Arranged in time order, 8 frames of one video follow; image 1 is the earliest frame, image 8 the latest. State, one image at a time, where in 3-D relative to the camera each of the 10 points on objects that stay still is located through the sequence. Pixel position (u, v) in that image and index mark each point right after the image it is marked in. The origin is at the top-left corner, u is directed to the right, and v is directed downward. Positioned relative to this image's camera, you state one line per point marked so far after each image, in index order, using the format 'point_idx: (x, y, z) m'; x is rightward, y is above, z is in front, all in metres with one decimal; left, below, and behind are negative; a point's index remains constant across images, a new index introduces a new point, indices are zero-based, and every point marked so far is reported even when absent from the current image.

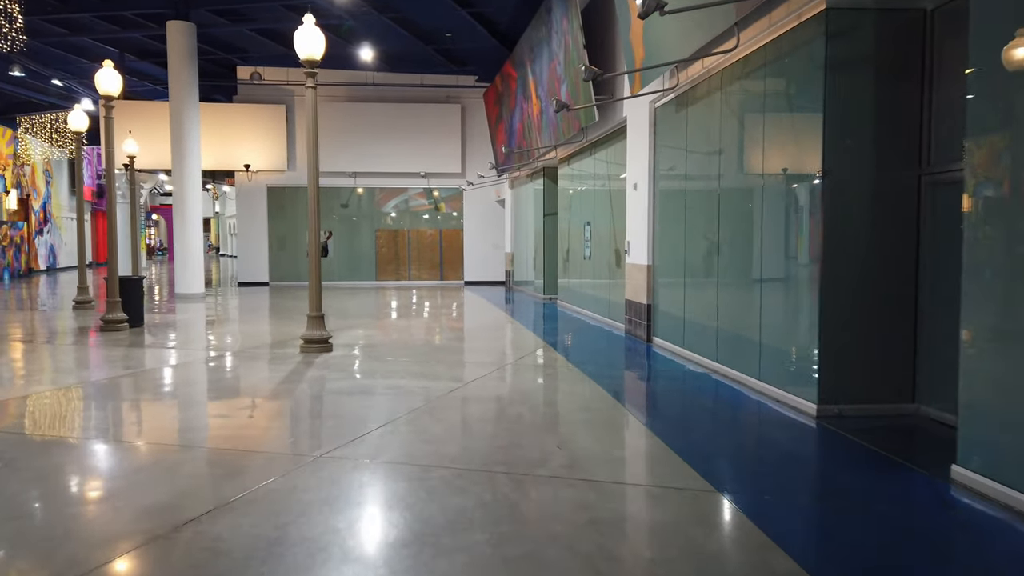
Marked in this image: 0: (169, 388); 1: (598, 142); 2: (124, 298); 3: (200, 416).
0: (-3.2, -0.9, +7.1) m
1: (+1.3, +2.2, +11.4) m
2: (-5.5, -0.1, +10.7) m
3: (-2.4, -0.9, +5.8) m
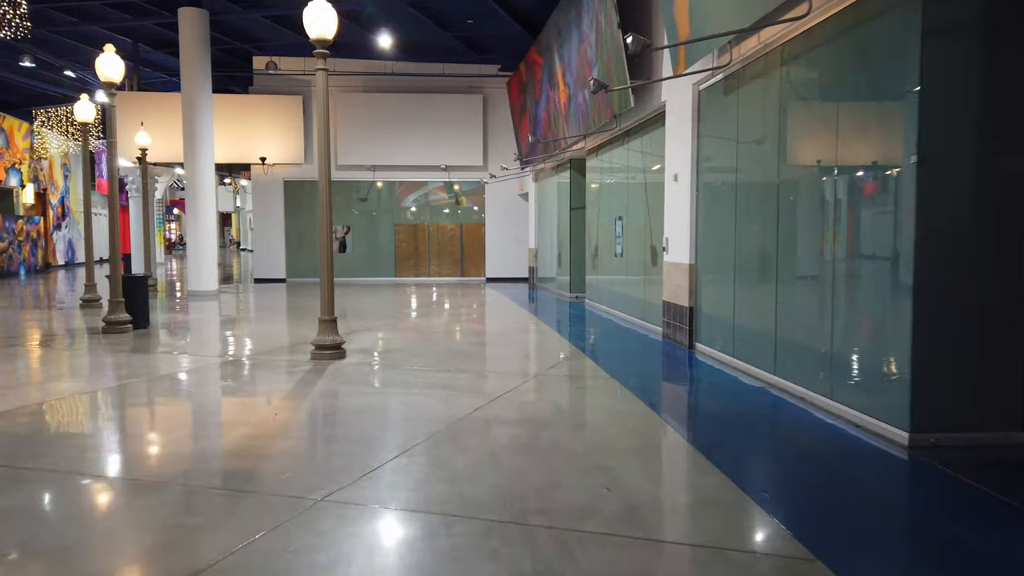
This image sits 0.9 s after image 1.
0: (-3.0, -0.9, +6.4) m
1: (+1.7, +2.2, +10.6) m
2: (-5.2, -0.1, +10.1) m
3: (-2.2, -0.9, +5.2) m
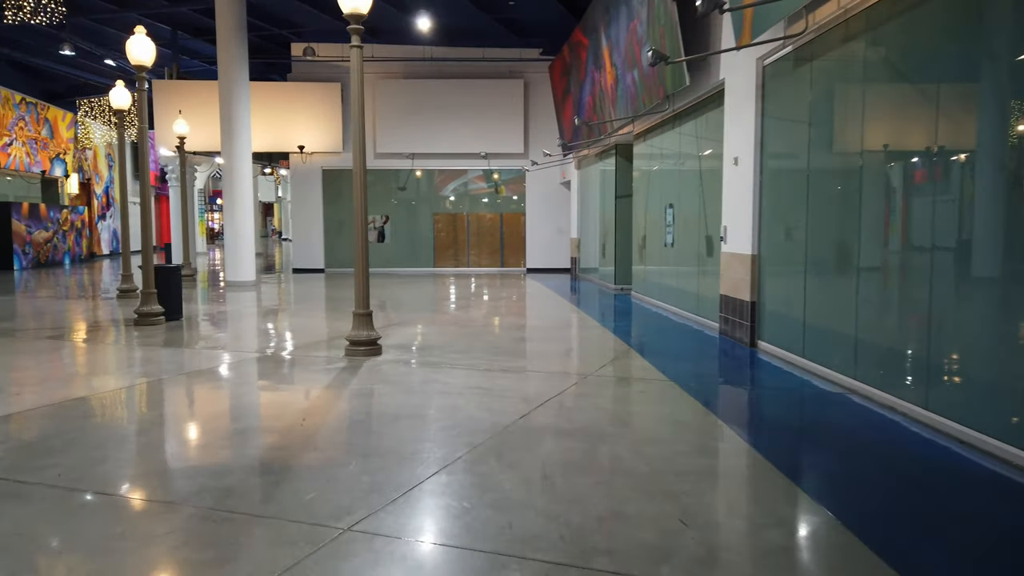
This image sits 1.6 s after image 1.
0: (-2.6, -0.8, +6.1) m
1: (+2.3, +2.3, +10.0) m
2: (-4.6, 0.0, +9.8) m
3: (-1.8, -0.9, +4.7) m
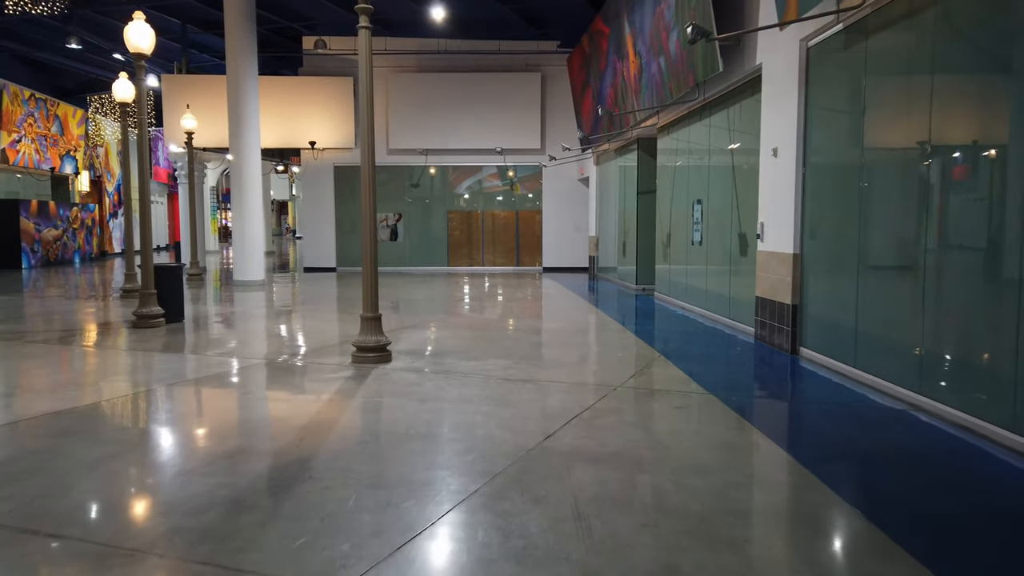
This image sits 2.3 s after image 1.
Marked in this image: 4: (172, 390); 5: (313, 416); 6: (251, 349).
0: (-2.4, -0.8, +5.5) m
1: (+2.5, +2.3, +9.4) m
2: (-4.4, 0.0, +9.3) m
3: (-1.7, -0.9, +4.2) m
4: (-2.8, -0.8, +6.1) m
5: (-1.3, -0.8, +4.9) m
6: (-2.8, -0.6, +8.1) m
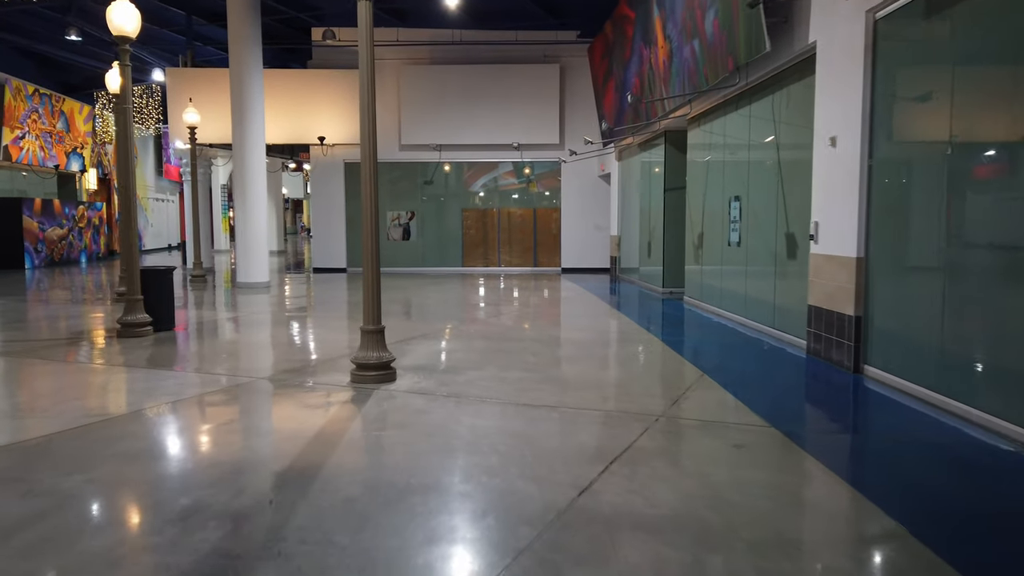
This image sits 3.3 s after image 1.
0: (-2.3, -0.9, +4.8) m
1: (+2.7, +2.2, +8.5) m
2: (-4.1, -0.1, +8.6) m
3: (-1.6, -1.0, +3.4) m
4: (-2.6, -0.9, +5.4) m
5: (-1.2, -0.9, +4.1) m
6: (-2.6, -0.7, +7.4) m
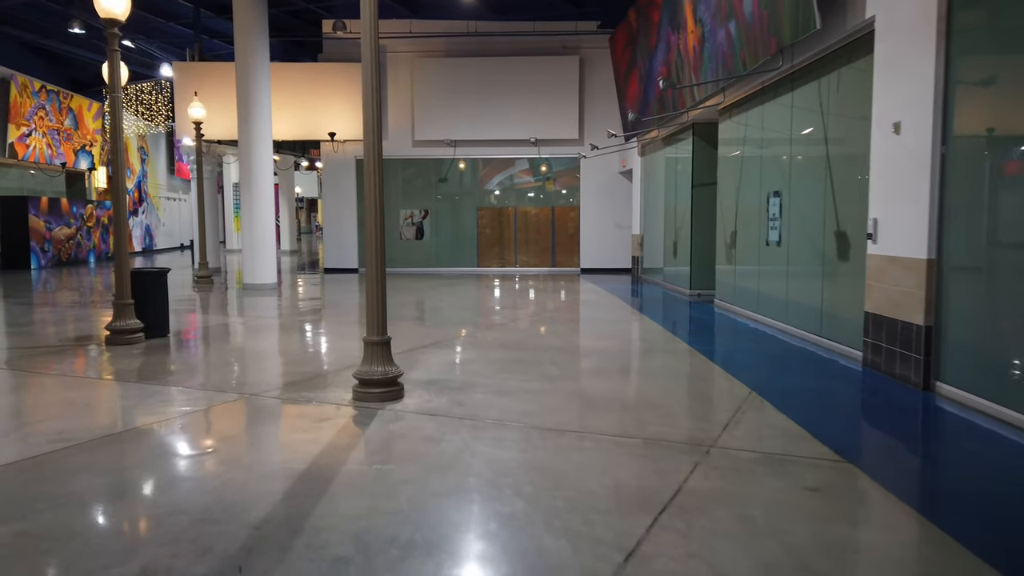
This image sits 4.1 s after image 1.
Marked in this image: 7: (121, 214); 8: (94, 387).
0: (-2.1, -0.9, +4.1) m
1: (+2.9, +2.2, +7.7) m
2: (-3.9, -0.1, +8.0) m
3: (-1.5, -1.0, +2.8) m
4: (-2.5, -0.9, +4.7) m
5: (-1.0, -0.9, +3.4) m
6: (-2.5, -0.7, +6.8) m
7: (-4.0, +0.7, +7.6) m
8: (-3.3, -0.8, +5.9) m
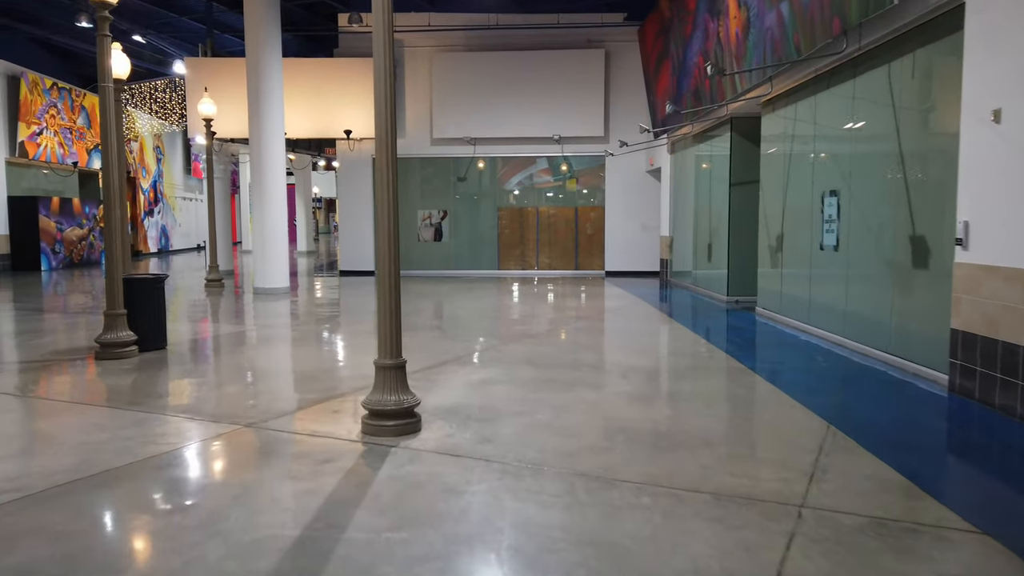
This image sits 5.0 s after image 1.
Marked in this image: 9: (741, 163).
0: (-2.0, -1.0, +3.5) m
1: (+3.2, +2.1, +6.9) m
2: (-3.7, -0.2, +7.3) m
3: (-1.3, -1.1, +2.1) m
4: (-2.3, -1.0, +4.1) m
5: (-0.9, -1.0, +2.7) m
6: (-2.2, -0.8, +6.1) m
7: (-3.7, +0.7, +7.0) m
8: (-3.1, -0.9, +5.3) m
9: (+3.4, +1.8, +11.0) m
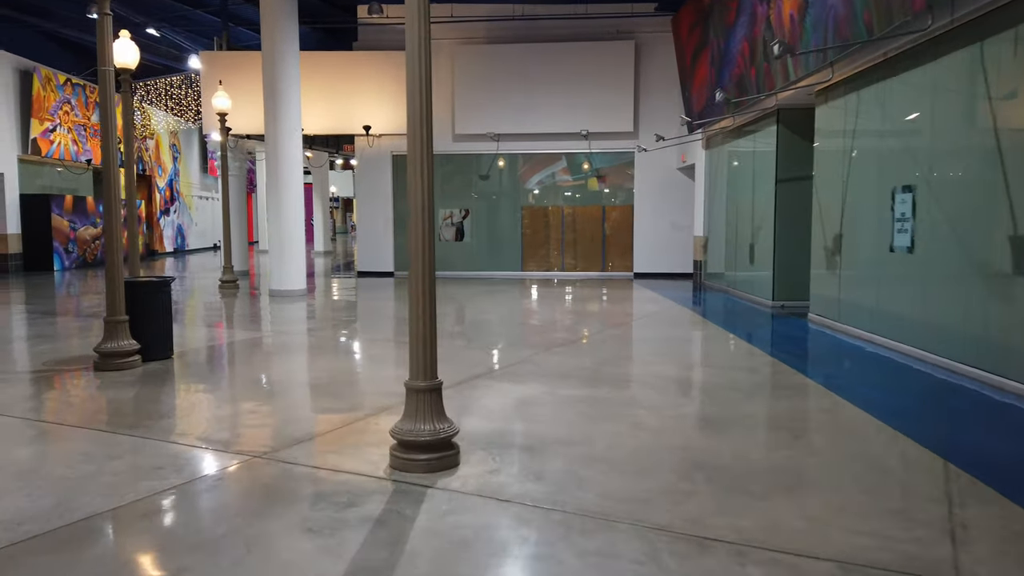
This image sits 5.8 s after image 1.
0: (-1.7, -1.0, +2.8) m
1: (+3.6, +2.1, +6.2) m
2: (-3.3, -0.2, +6.7) m
3: (-1.1, -1.1, +1.4) m
4: (-2.0, -1.0, +3.4) m
5: (-0.6, -1.1, +2.1) m
6: (-1.9, -0.9, +5.4) m
7: (-3.4, +0.6, +6.4) m
8: (-2.8, -0.9, +4.7) m
9: (+3.8, +1.8, +10.3) m
